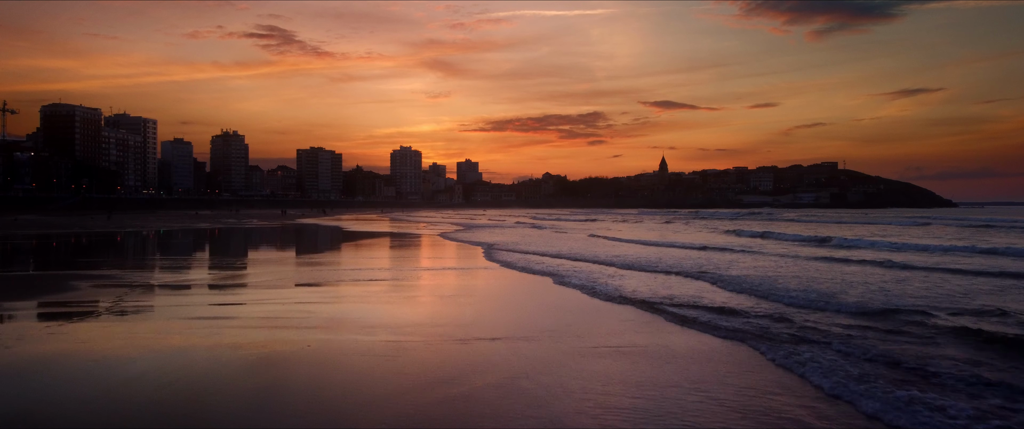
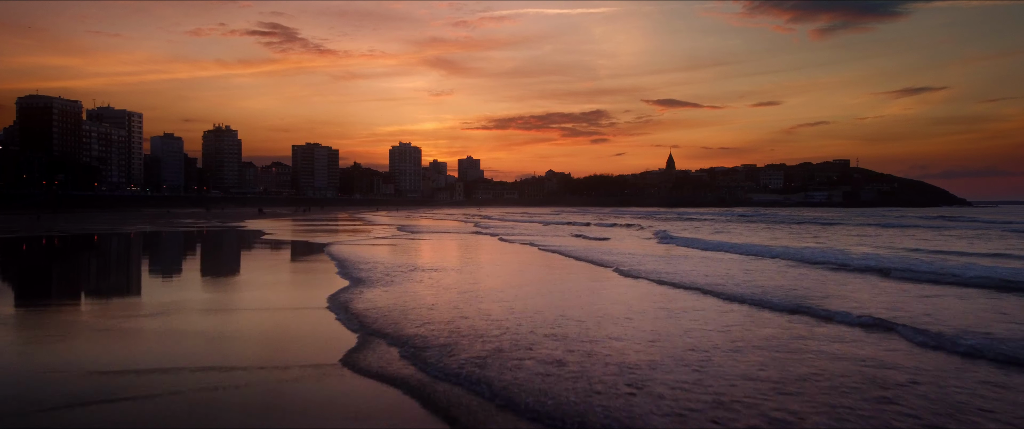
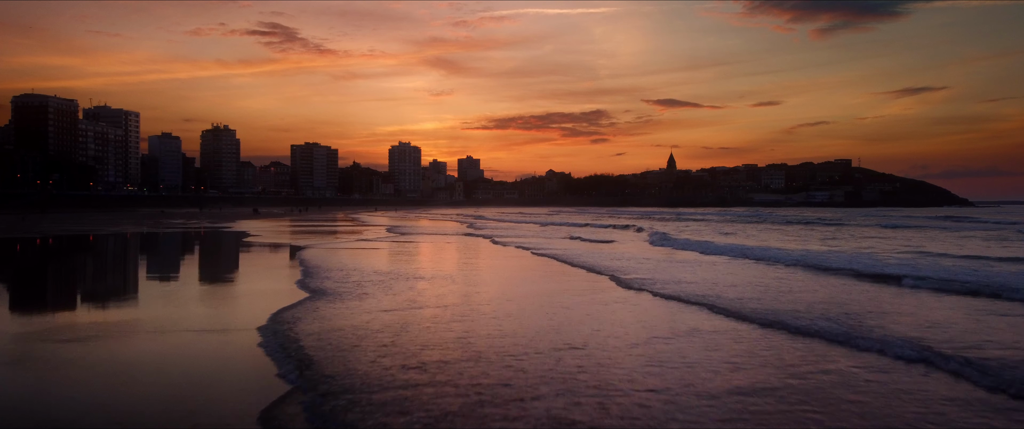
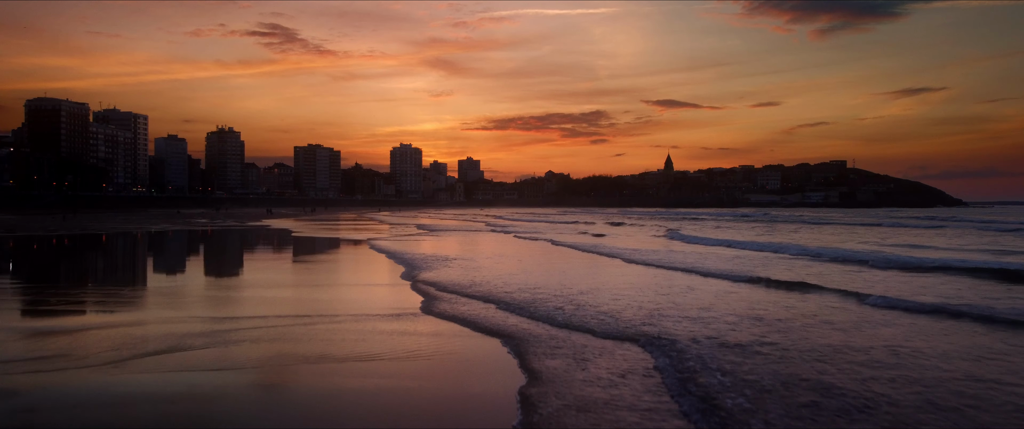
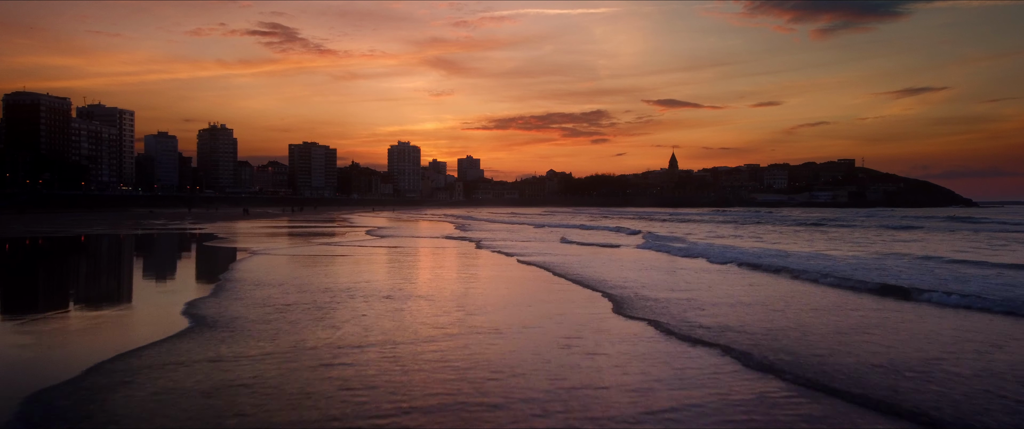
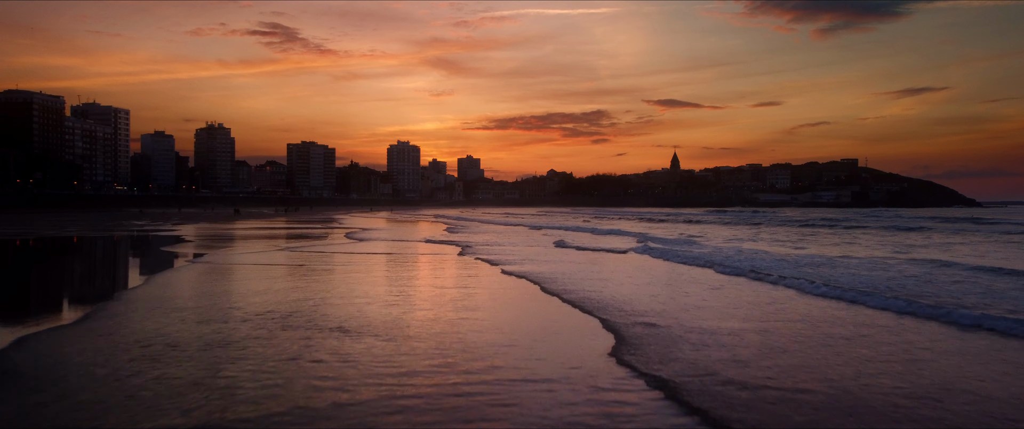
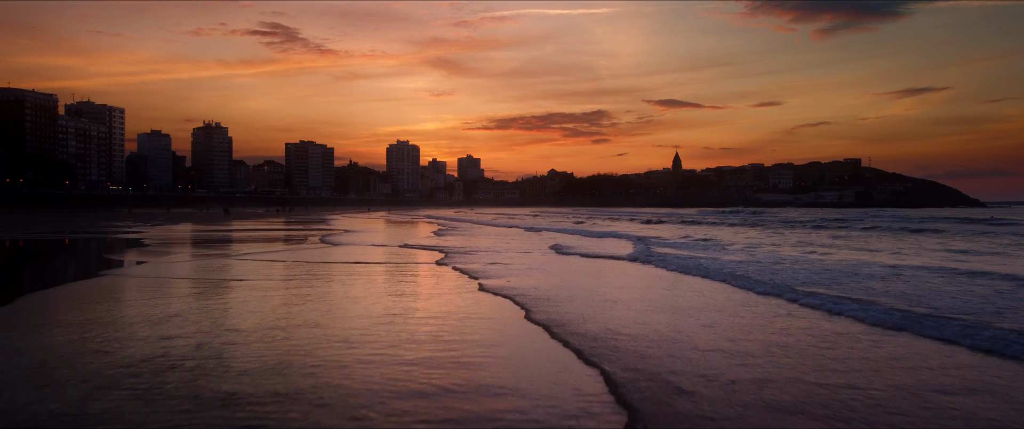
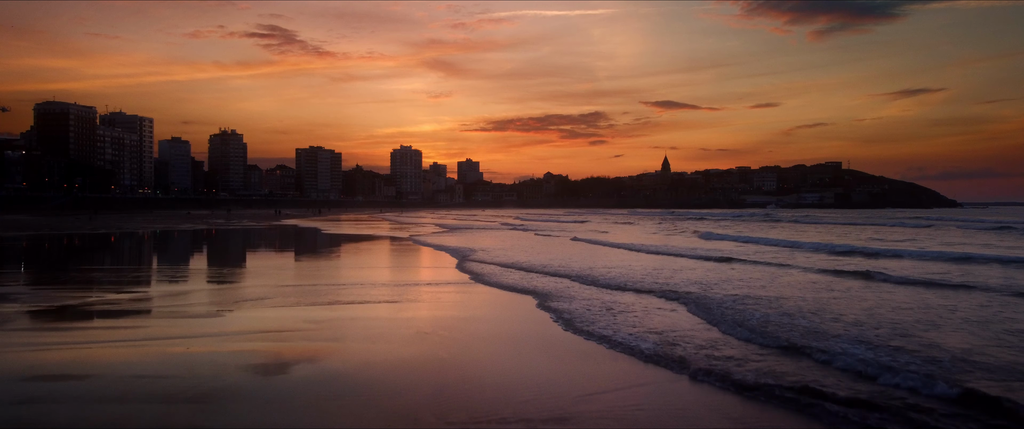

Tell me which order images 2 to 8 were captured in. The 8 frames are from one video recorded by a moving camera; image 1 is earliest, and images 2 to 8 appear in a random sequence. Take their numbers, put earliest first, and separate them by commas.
8, 4, 2, 3, 5, 6, 7
